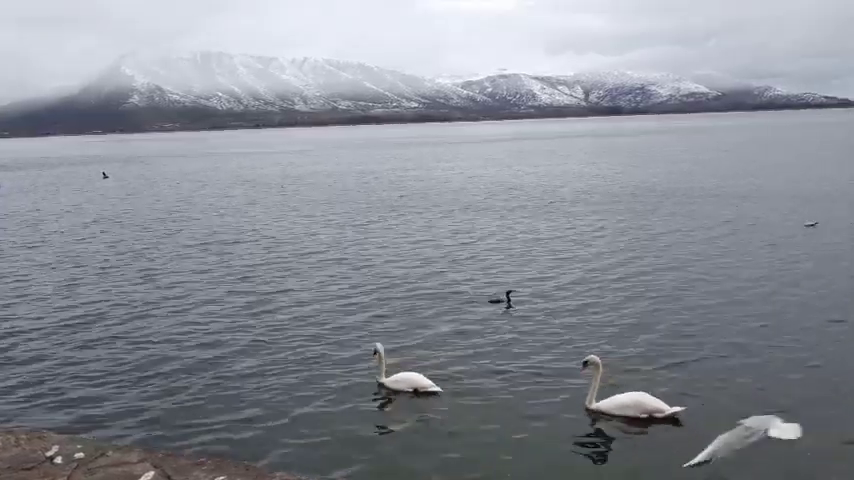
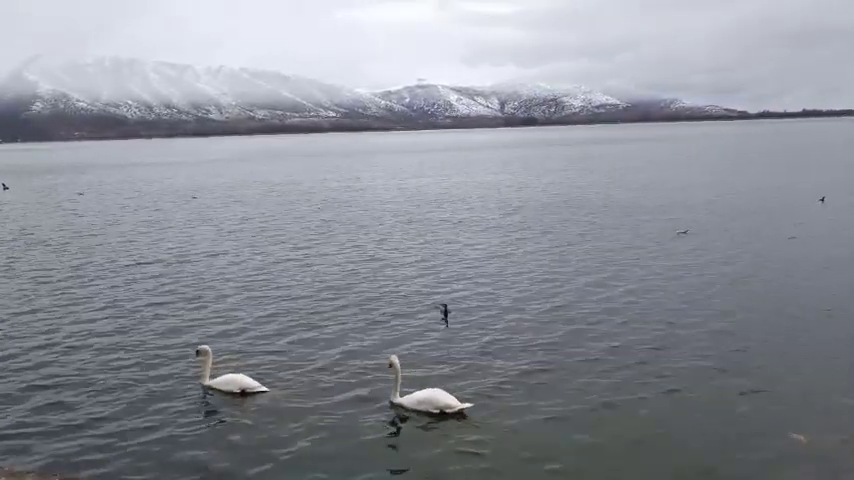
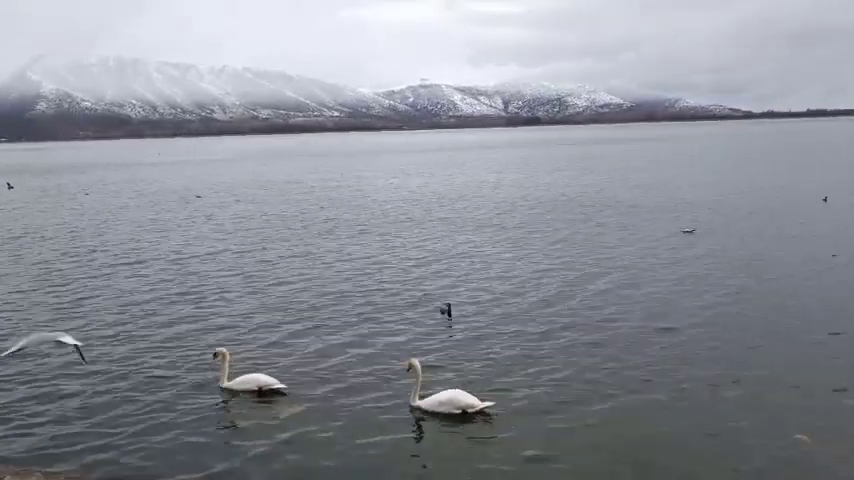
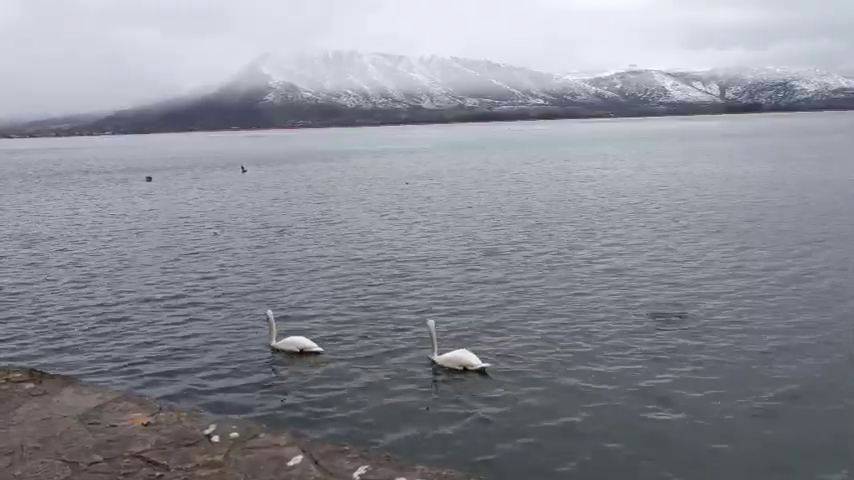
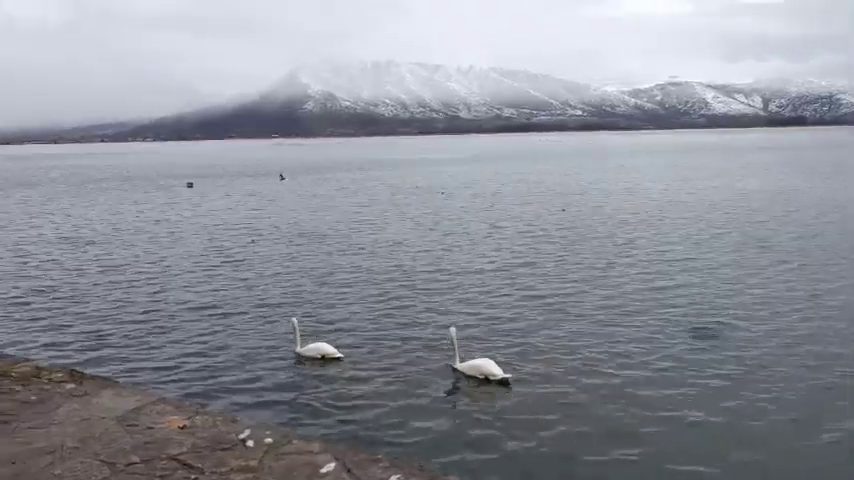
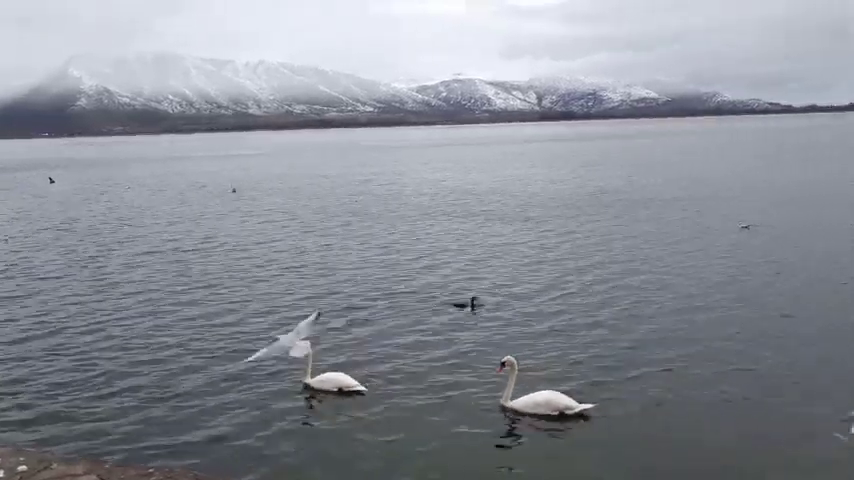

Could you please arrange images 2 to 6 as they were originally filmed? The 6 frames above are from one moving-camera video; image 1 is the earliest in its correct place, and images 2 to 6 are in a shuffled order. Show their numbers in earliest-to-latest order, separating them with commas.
6, 3, 2, 4, 5
